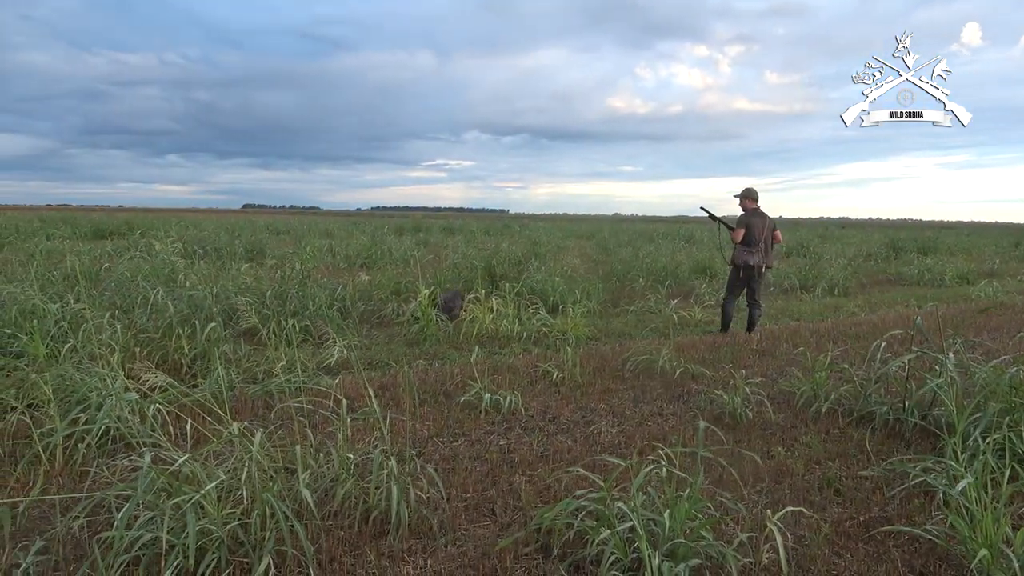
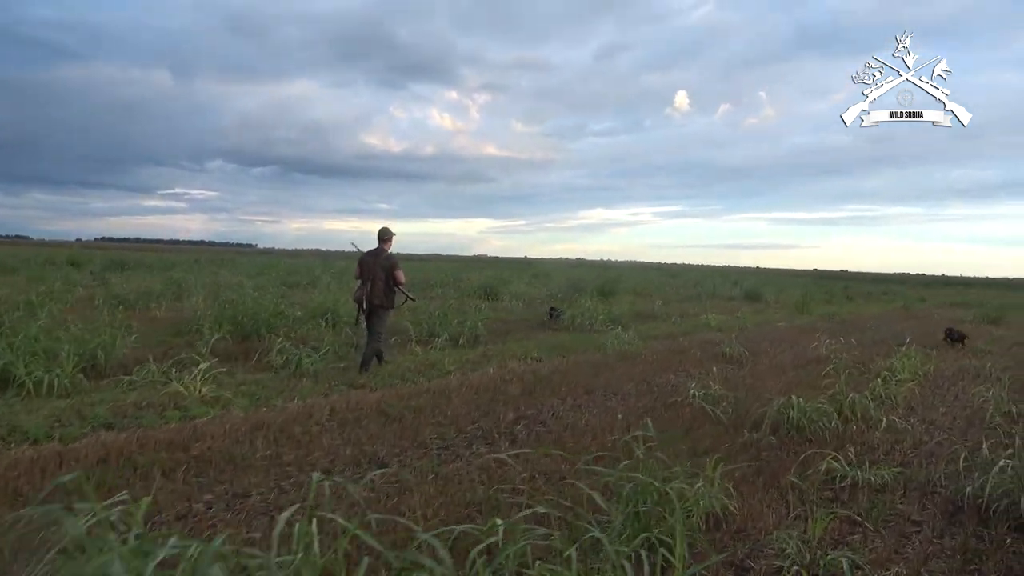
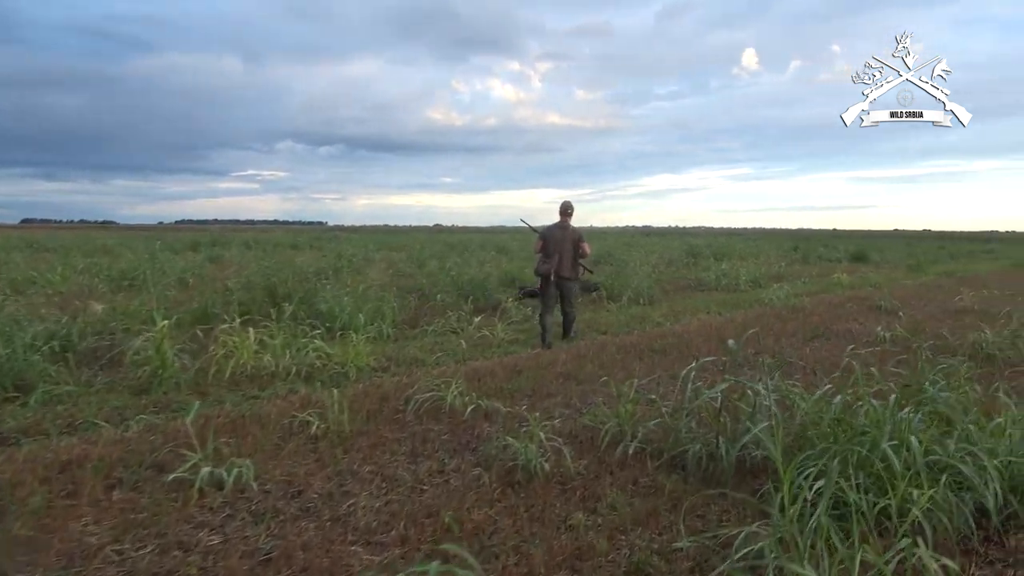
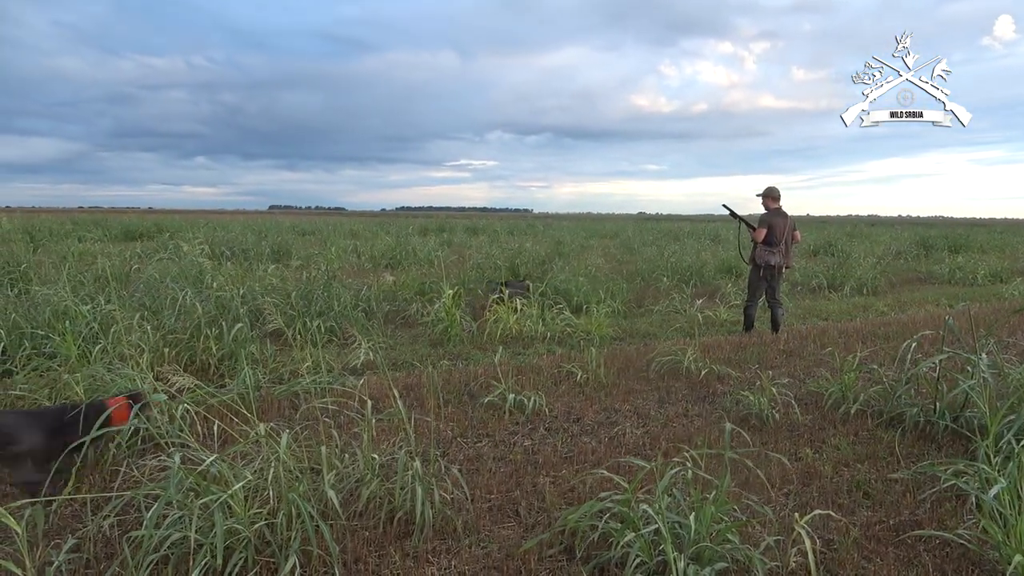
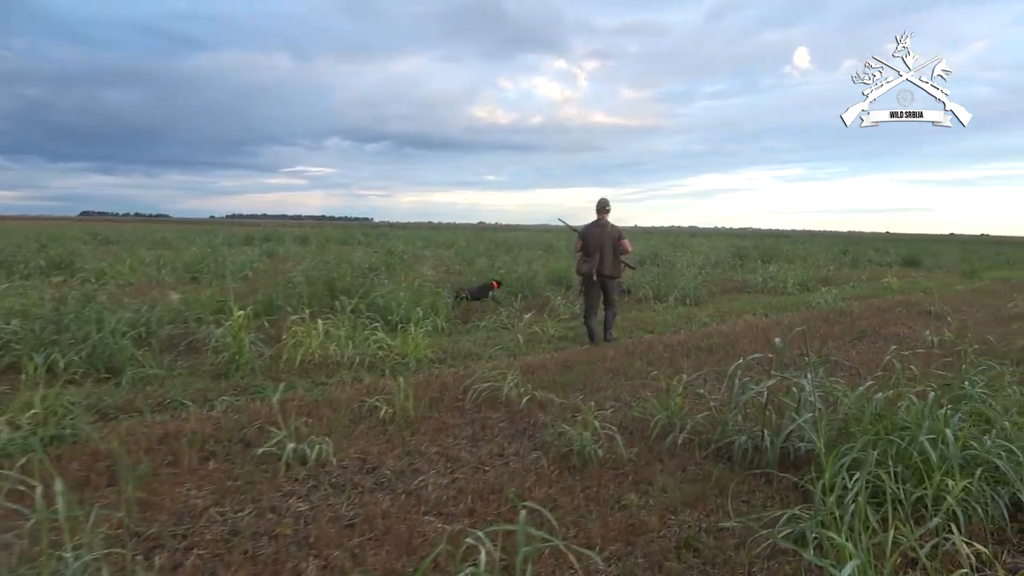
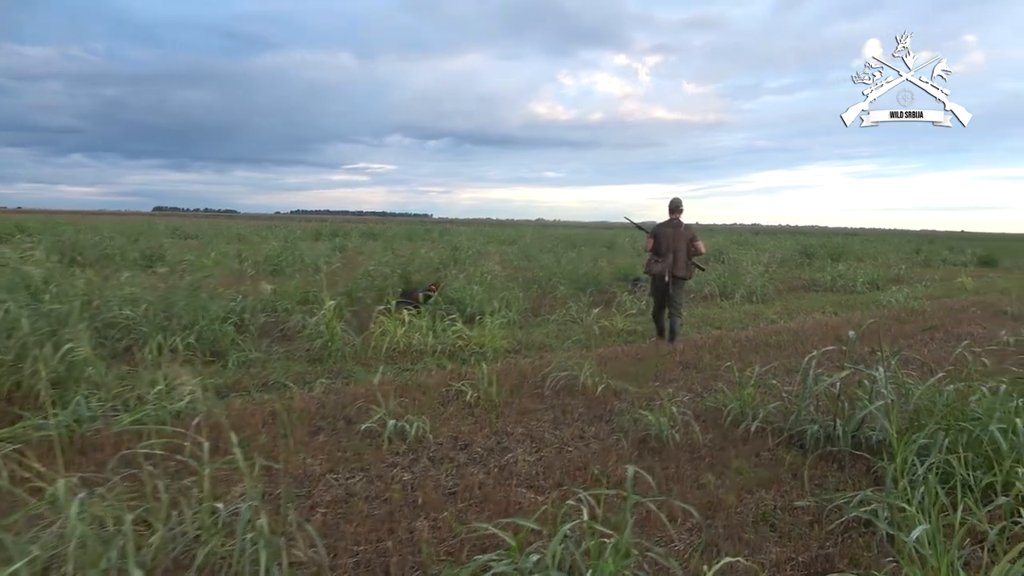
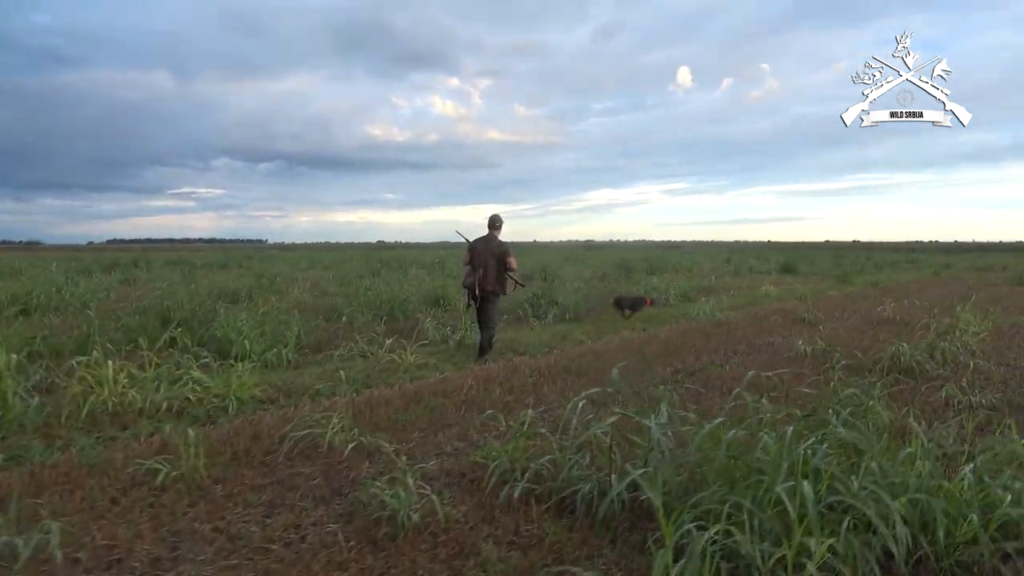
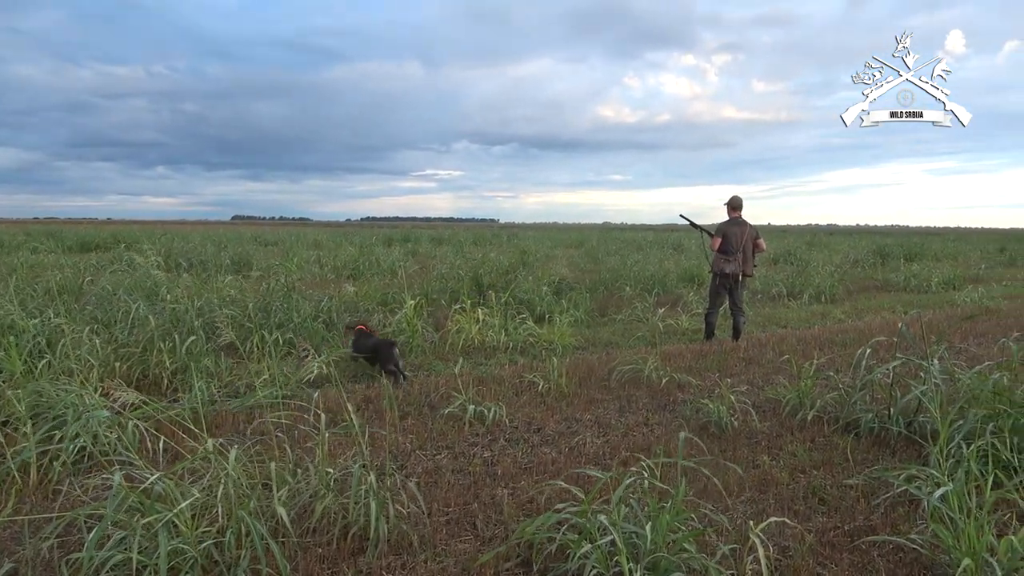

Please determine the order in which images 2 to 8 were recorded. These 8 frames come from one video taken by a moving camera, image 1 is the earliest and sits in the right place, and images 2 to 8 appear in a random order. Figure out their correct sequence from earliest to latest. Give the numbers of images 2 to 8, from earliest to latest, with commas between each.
4, 8, 6, 5, 3, 7, 2
